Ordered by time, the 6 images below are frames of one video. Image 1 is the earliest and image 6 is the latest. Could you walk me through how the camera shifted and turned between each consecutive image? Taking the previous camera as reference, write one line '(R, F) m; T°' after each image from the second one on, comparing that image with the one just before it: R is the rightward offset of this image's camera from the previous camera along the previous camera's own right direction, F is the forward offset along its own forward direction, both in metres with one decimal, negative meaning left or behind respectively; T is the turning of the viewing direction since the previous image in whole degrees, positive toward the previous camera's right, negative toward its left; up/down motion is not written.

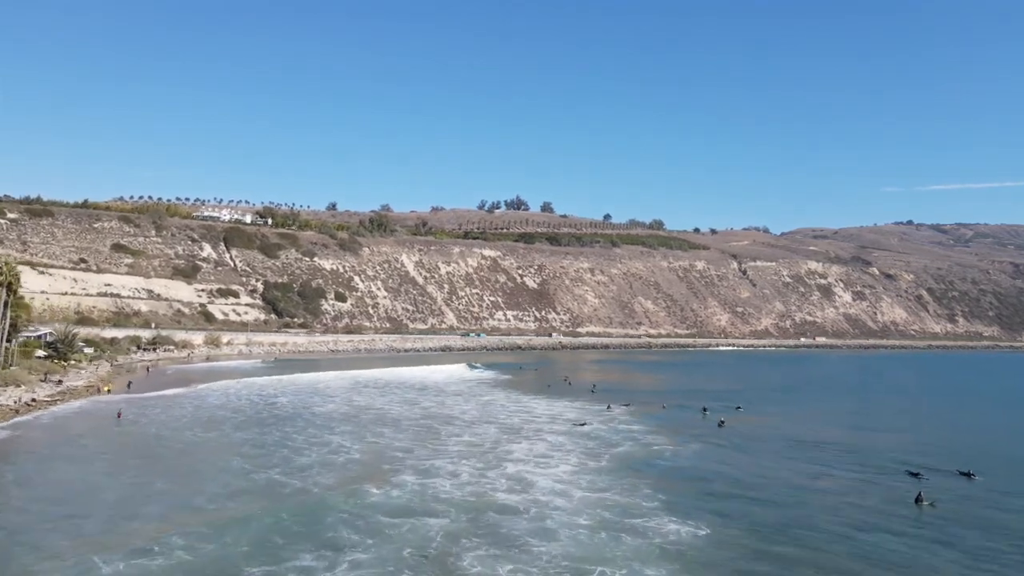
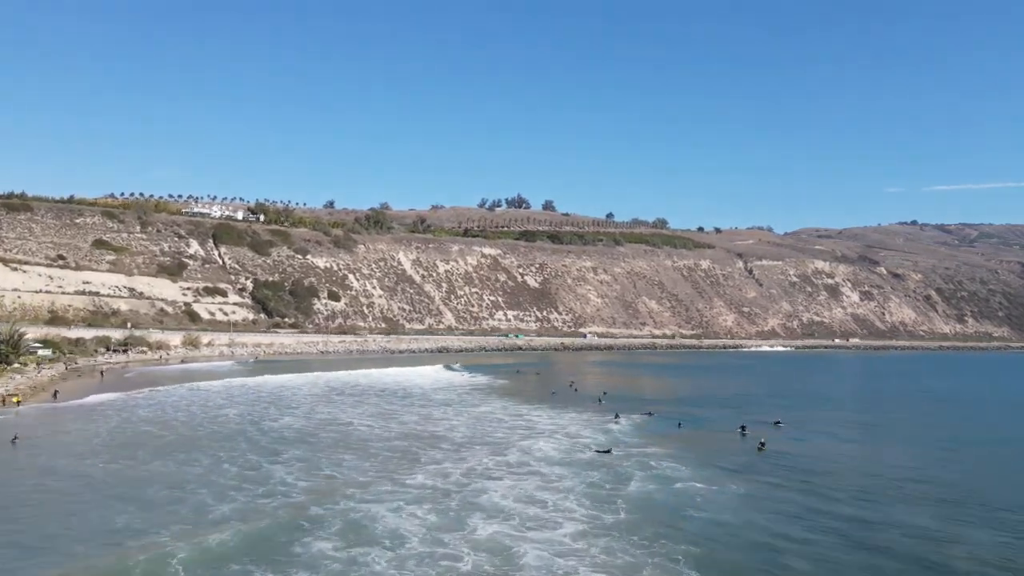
(+0.2, +3.1) m; 0°
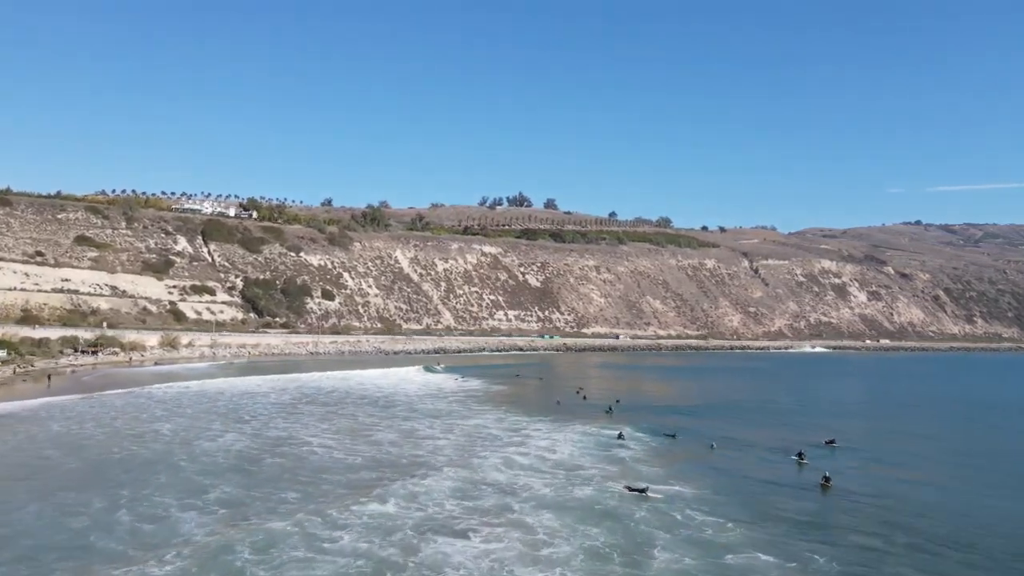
(+0.1, +2.9) m; 0°
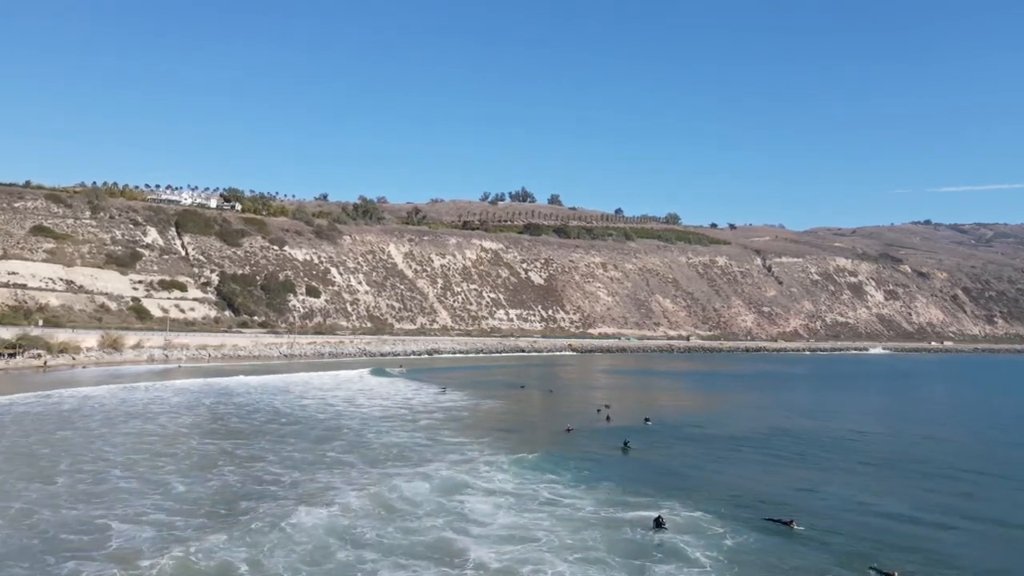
(+0.2, +6.1) m; 0°
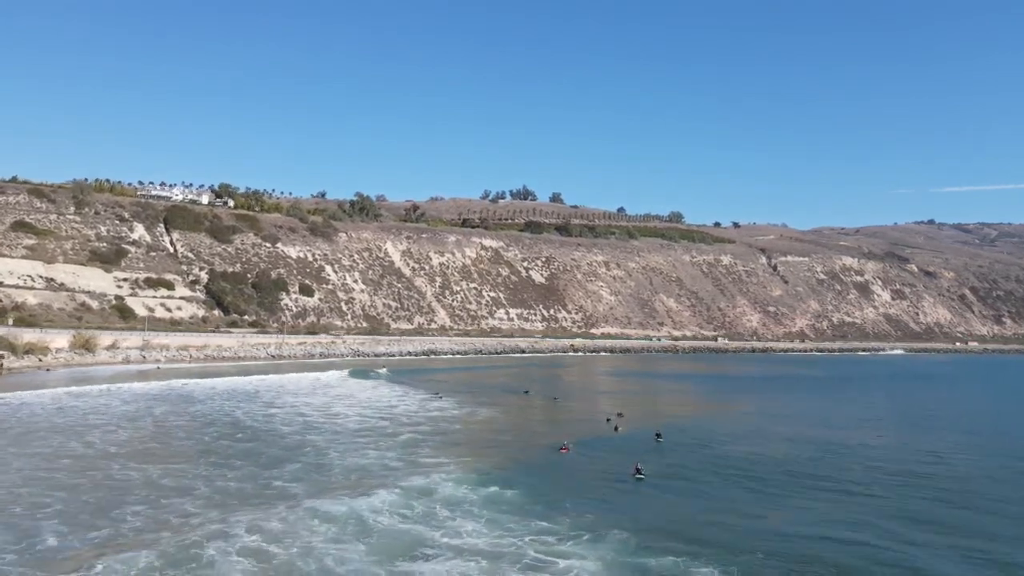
(+0.1, +2.4) m; 0°
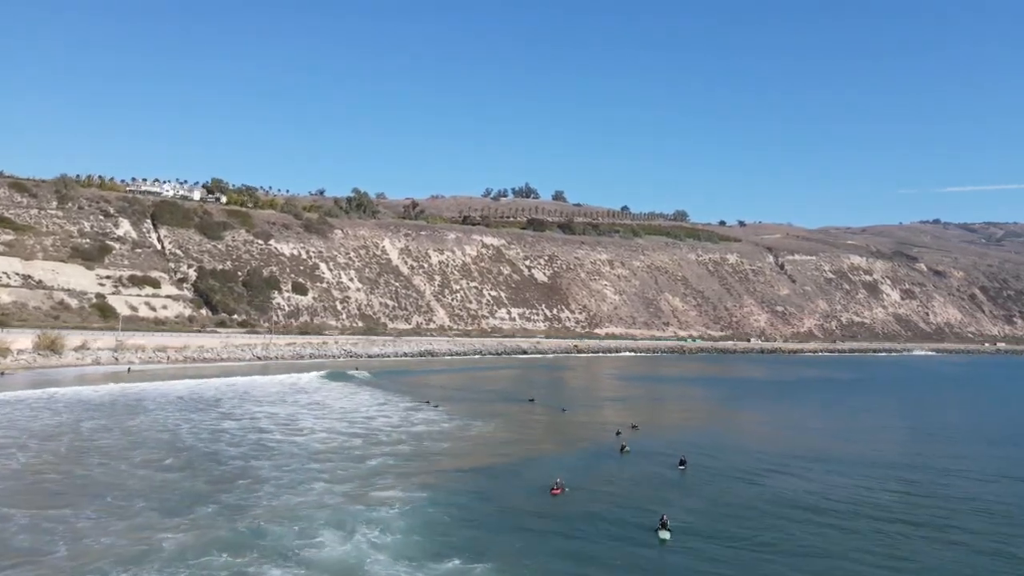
(+0.1, +2.6) m; 0°
